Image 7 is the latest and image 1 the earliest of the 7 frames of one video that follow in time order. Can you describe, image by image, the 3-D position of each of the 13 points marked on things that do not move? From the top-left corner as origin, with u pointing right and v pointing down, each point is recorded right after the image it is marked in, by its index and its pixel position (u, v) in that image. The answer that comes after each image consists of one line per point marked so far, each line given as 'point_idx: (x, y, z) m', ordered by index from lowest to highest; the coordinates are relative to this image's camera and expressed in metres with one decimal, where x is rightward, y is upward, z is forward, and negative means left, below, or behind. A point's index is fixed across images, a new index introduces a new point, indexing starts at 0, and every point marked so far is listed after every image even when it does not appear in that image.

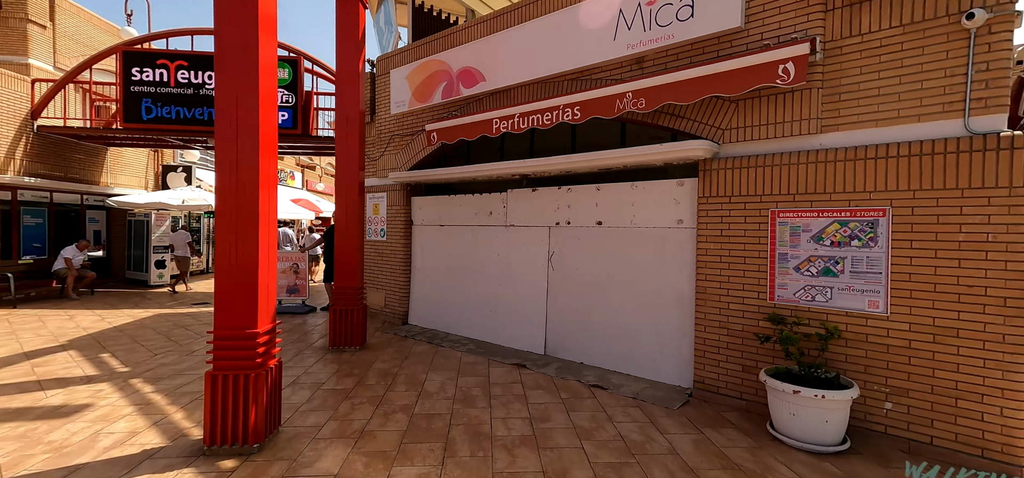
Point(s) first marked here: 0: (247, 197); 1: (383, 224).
0: (-2.3, +0.3, +3.7) m
1: (-2.6, +0.3, +8.7) m
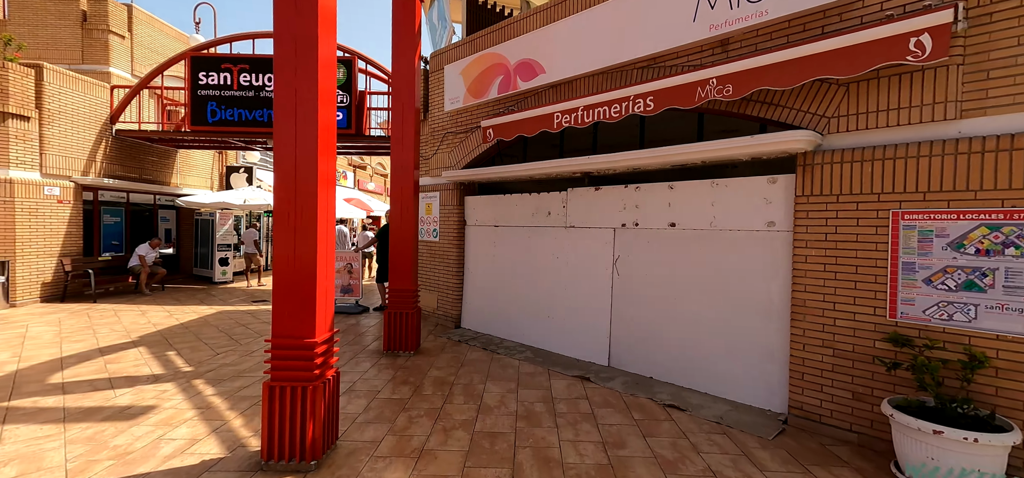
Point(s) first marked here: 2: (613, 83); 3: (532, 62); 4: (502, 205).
0: (-1.7, +0.3, +3.5) m
1: (-1.5, +0.3, +8.5) m
2: (+1.4, +2.1, +5.9) m
3: (+0.3, +2.7, +6.7) m
4: (-0.2, +0.6, +7.4) m
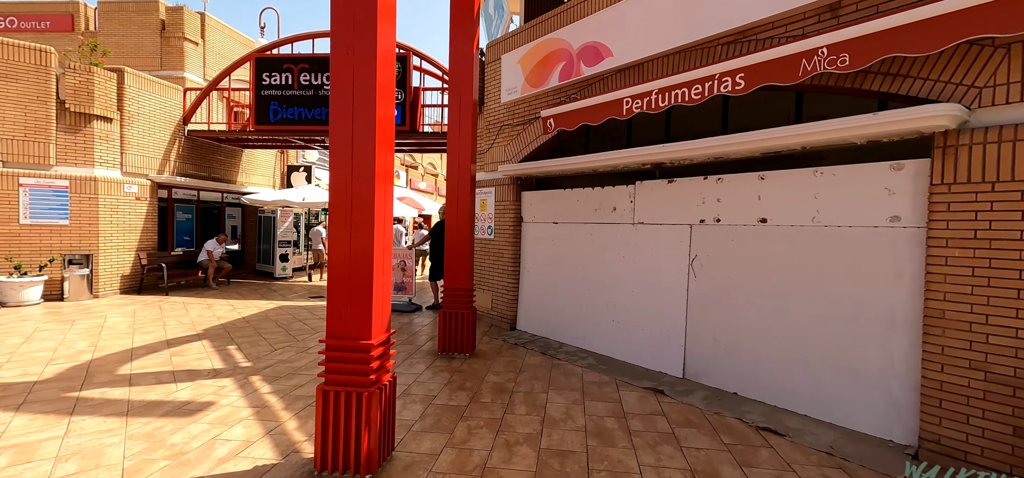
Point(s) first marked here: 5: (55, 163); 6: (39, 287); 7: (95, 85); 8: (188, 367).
0: (-1.1, +0.3, +3.2) m
1: (-0.4, +0.3, +8.1) m
2: (+2.2, +2.1, +5.2) m
3: (+1.2, +2.8, +6.2) m
4: (+0.8, +0.6, +7.0) m
5: (-9.1, +1.5, +8.6) m
6: (-9.0, -0.9, +8.2) m
7: (-8.6, +3.2, +9.0) m
8: (-3.9, -1.5, +5.2) m
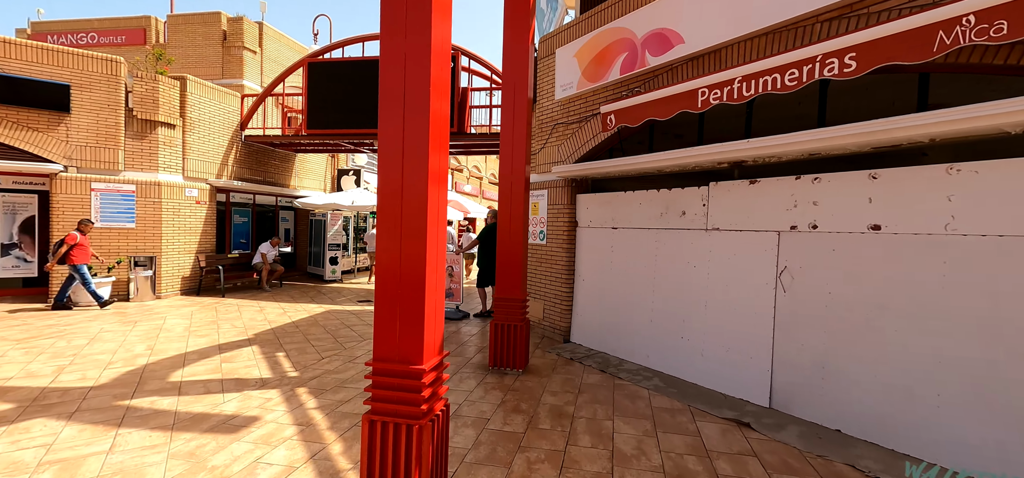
0: (-0.6, +0.3, +2.8) m
1: (+0.5, +0.2, +7.7) m
2: (+2.8, +2.0, +4.5) m
3: (+2.0, +2.7, +5.6) m
4: (+1.6, +0.5, +6.4) m
5: (-8.1, +1.5, +9.0) m
6: (-8.0, -1.0, +8.6) m
7: (-7.5, +3.1, +9.3) m
8: (-3.2, -1.6, +5.1) m
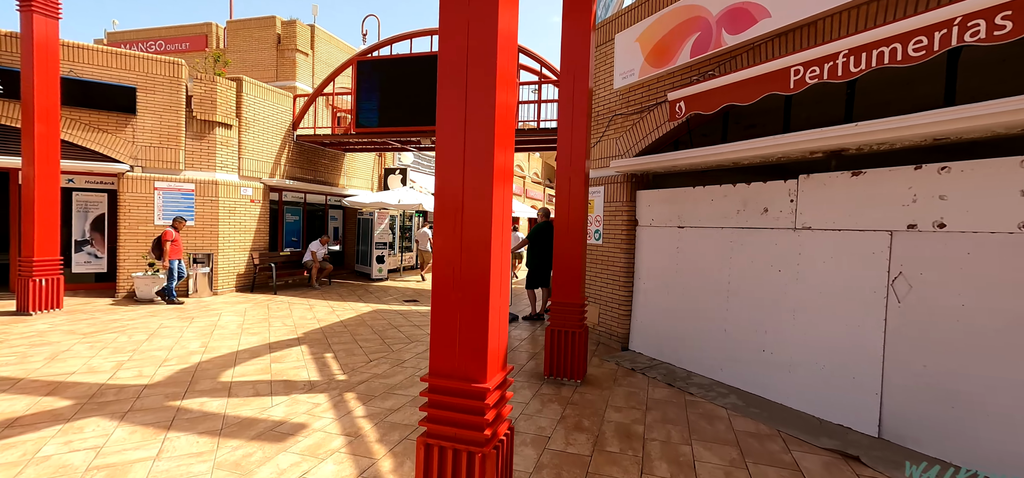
0: (-0.2, +0.3, +2.4) m
1: (+1.4, +0.2, +7.2) m
2: (+3.4, +2.0, +3.8) m
3: (+2.7, +2.7, +5.0) m
4: (+2.4, +0.5, +5.8) m
5: (-7.1, +1.5, +9.3) m
6: (-7.0, -0.9, +8.9) m
7: (-6.5, +3.2, +9.5) m
8: (-2.6, -1.6, +4.9) m
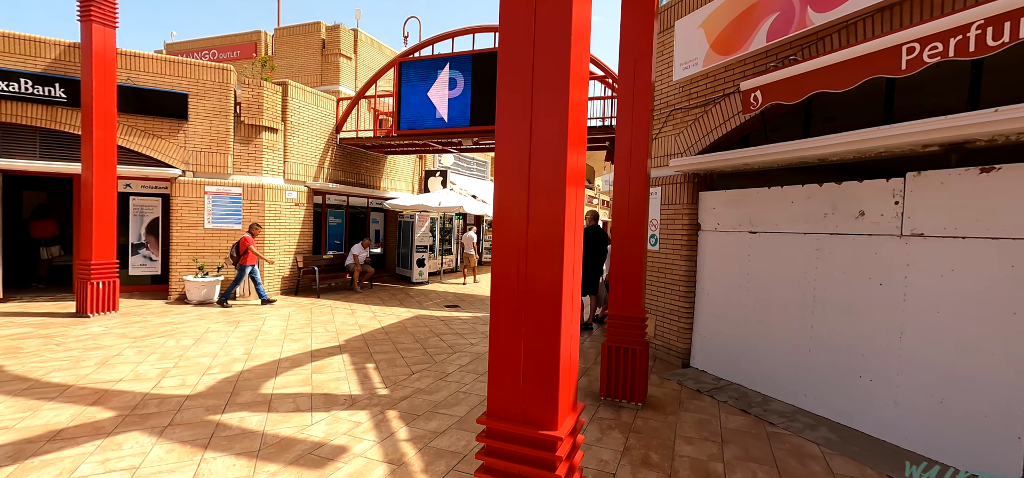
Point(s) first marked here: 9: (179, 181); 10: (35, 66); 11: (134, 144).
0: (+0.2, +0.2, +2.0) m
1: (+2.2, +0.2, +6.6) m
2: (+3.9, +2.0, +3.1) m
3: (+3.2, +2.6, +4.3) m
4: (+3.0, +0.5, +5.2) m
5: (-6.1, +1.5, +9.4) m
6: (-6.1, -1.0, +9.0) m
7: (-5.5, +3.1, +9.6) m
8: (-2.0, -1.6, +4.7) m
9: (-7.0, +1.2, +9.1) m
10: (-8.7, +3.2, +8.0) m
11: (-7.6, +1.9, +8.7) m
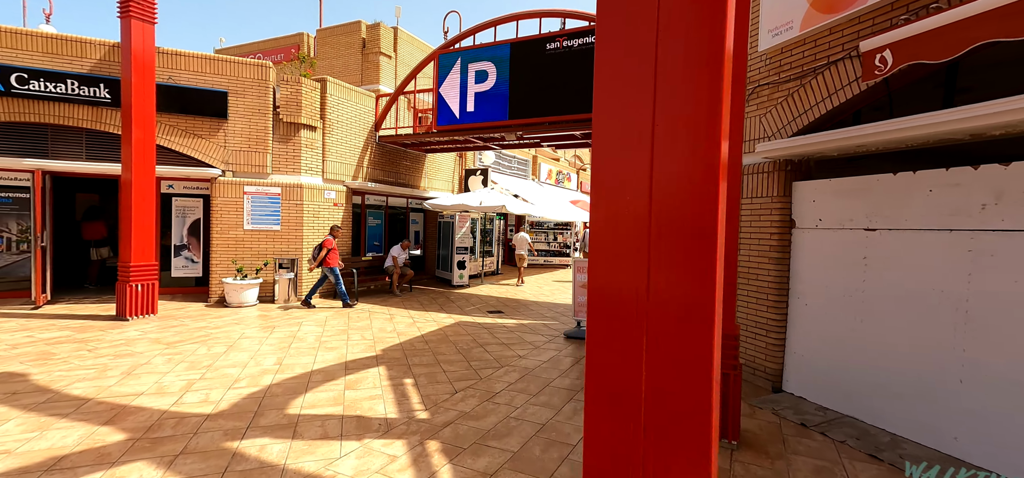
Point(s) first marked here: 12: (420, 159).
0: (+0.5, +0.2, +1.3) m
1: (+2.9, +0.2, +5.6) m
2: (+4.3, +2.0, +2.0) m
3: (+3.7, +2.6, +3.3) m
4: (+3.6, +0.5, +4.2) m
5: (-5.1, +1.4, +9.2) m
6: (-5.2, -1.0, +8.8) m
7: (-4.5, +3.1, +9.3) m
8: (-1.4, -1.6, +4.1) m
9: (-6.0, +1.2, +8.9) m
10: (-7.9, +3.2, +8.0) m
11: (-6.7, +1.9, +8.6) m
12: (-2.8, +2.4, +13.0) m
